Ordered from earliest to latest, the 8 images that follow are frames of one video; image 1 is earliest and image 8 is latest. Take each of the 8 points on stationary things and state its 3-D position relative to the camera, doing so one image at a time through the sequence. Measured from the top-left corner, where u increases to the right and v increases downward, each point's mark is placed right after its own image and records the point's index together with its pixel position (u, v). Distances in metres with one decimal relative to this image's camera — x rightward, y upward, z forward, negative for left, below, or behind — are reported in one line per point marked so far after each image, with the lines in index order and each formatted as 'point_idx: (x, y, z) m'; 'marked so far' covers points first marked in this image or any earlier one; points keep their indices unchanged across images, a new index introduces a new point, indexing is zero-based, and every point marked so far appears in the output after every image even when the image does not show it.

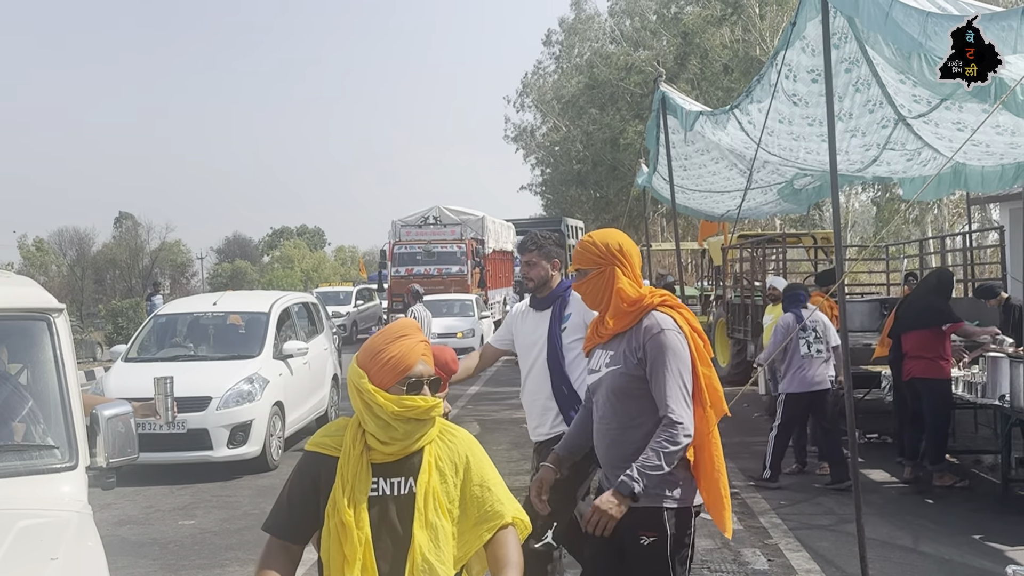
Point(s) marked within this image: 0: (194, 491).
0: (-2.2, -1.4, +9.4) m
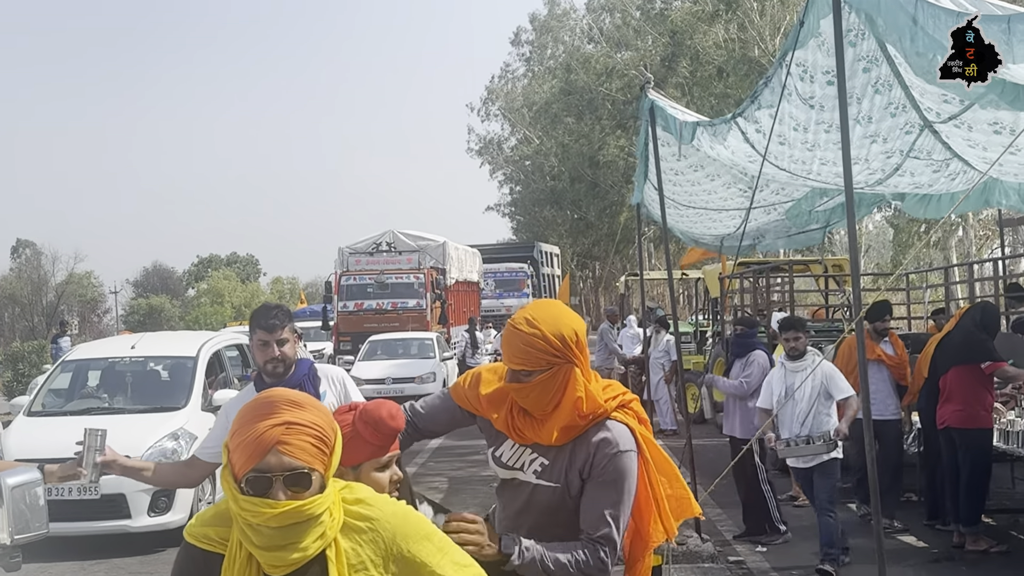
0: (-2.4, -1.7, +8.0) m
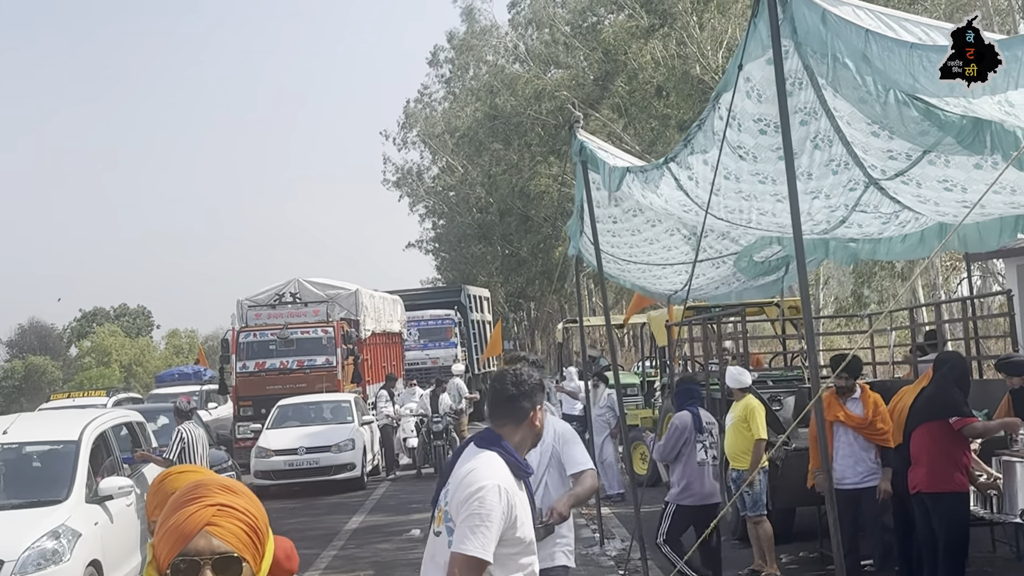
0: (-2.8, -2.1, +7.0) m
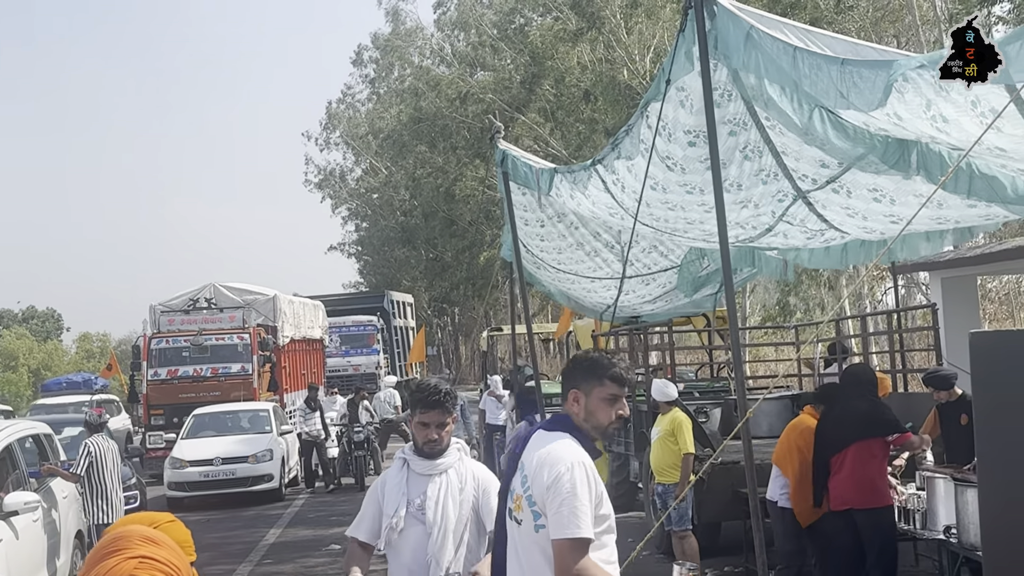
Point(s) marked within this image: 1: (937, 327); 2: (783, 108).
0: (-3.2, -2.1, +6.7) m
1: (+2.3, -0.2, +7.3) m
2: (+1.3, +0.9, +6.6) m
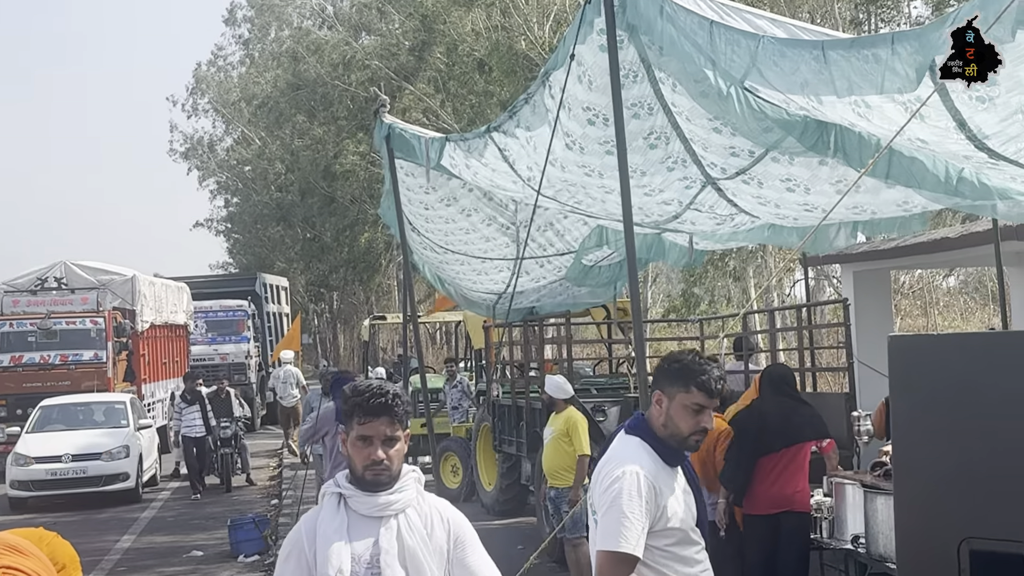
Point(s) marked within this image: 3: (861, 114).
0: (-3.7, -2.0, +5.9) m
1: (+1.7, -0.2, +6.9) m
2: (+0.8, +0.9, +6.1) m
3: (+1.6, +0.8, +6.0) m
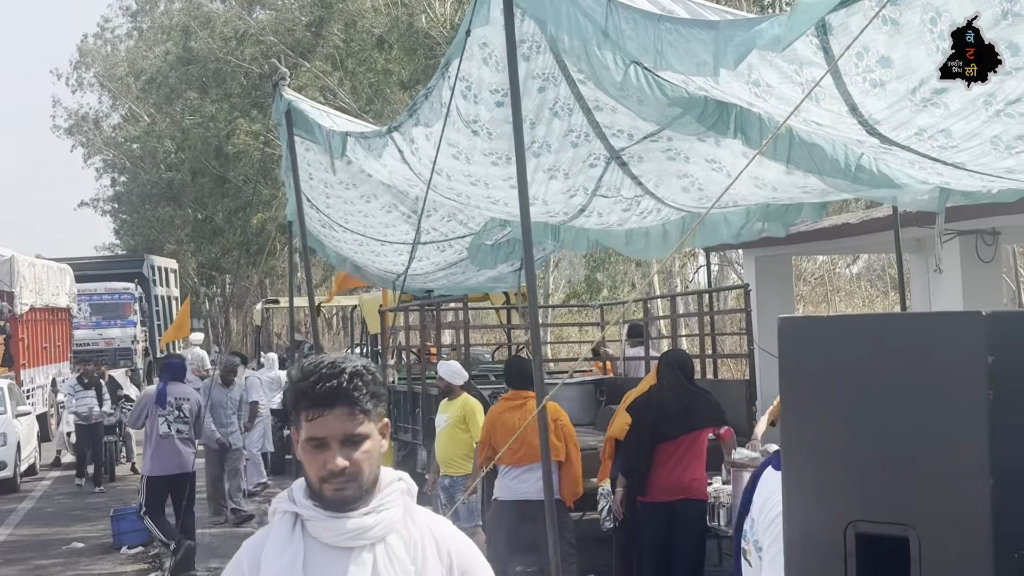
0: (-4.2, -1.9, +5.5) m
1: (+1.2, -0.1, +6.8) m
2: (+0.4, +1.0, +6.0) m
3: (+1.1, +0.9, +5.9) m
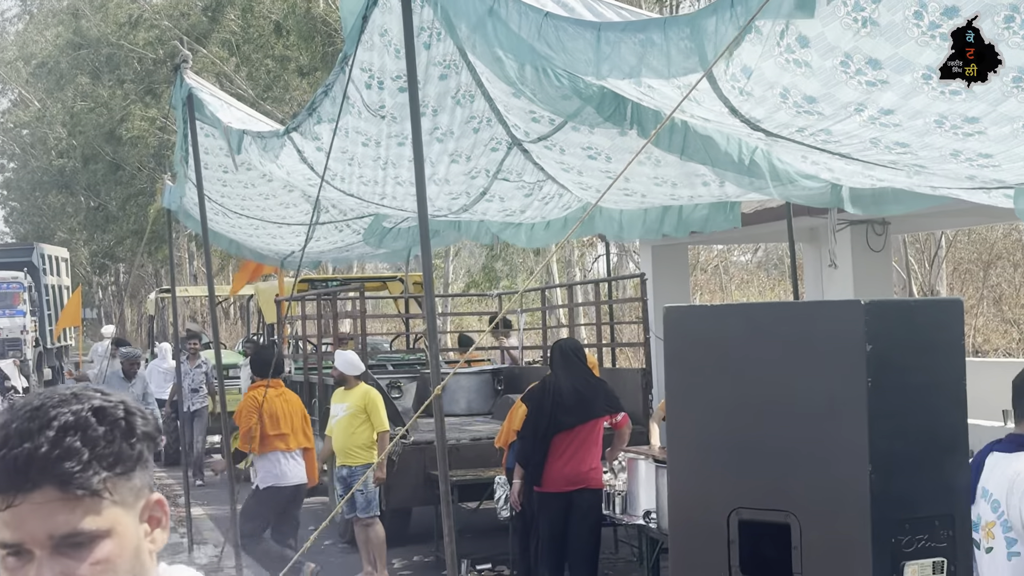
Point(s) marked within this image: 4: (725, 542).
0: (-4.7, -1.9, +5.2) m
1: (+0.7, -0.1, +6.8) m
2: (-0.1, +1.1, +6.0) m
3: (+0.6, +0.9, +5.9) m
4: (+0.7, -0.9, +4.5) m
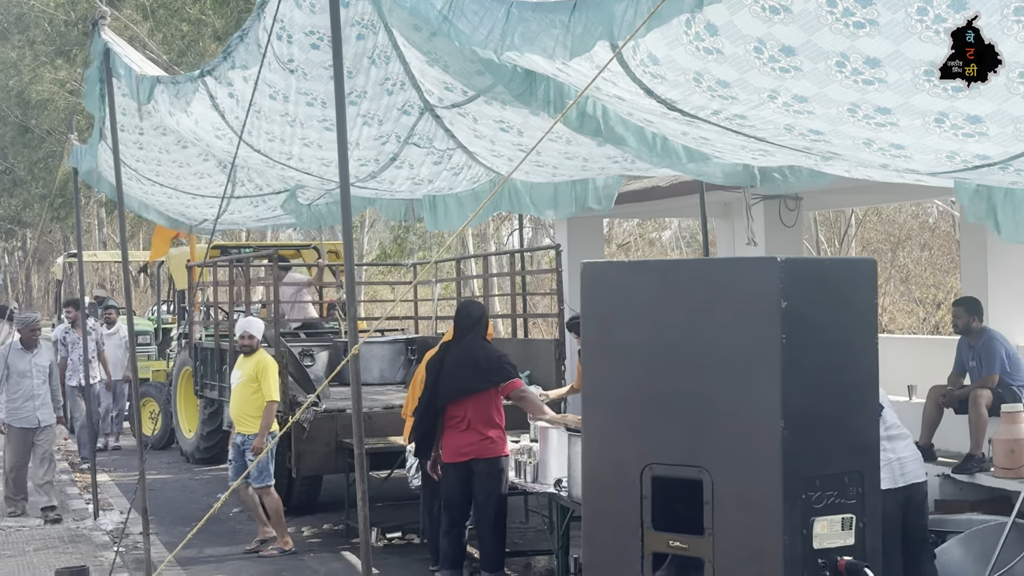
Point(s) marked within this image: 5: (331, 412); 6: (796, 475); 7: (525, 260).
0: (-5.0, -1.6, +4.9) m
1: (+0.3, +0.1, +6.9) m
2: (-0.5, +1.2, +5.9) m
3: (+0.3, +1.1, +6.0) m
4: (+0.4, -0.7, +4.6) m
5: (-1.2, -0.9, +8.7) m
6: (+0.9, -0.6, +4.2) m
7: (+0.1, +0.1, +7.0) m
